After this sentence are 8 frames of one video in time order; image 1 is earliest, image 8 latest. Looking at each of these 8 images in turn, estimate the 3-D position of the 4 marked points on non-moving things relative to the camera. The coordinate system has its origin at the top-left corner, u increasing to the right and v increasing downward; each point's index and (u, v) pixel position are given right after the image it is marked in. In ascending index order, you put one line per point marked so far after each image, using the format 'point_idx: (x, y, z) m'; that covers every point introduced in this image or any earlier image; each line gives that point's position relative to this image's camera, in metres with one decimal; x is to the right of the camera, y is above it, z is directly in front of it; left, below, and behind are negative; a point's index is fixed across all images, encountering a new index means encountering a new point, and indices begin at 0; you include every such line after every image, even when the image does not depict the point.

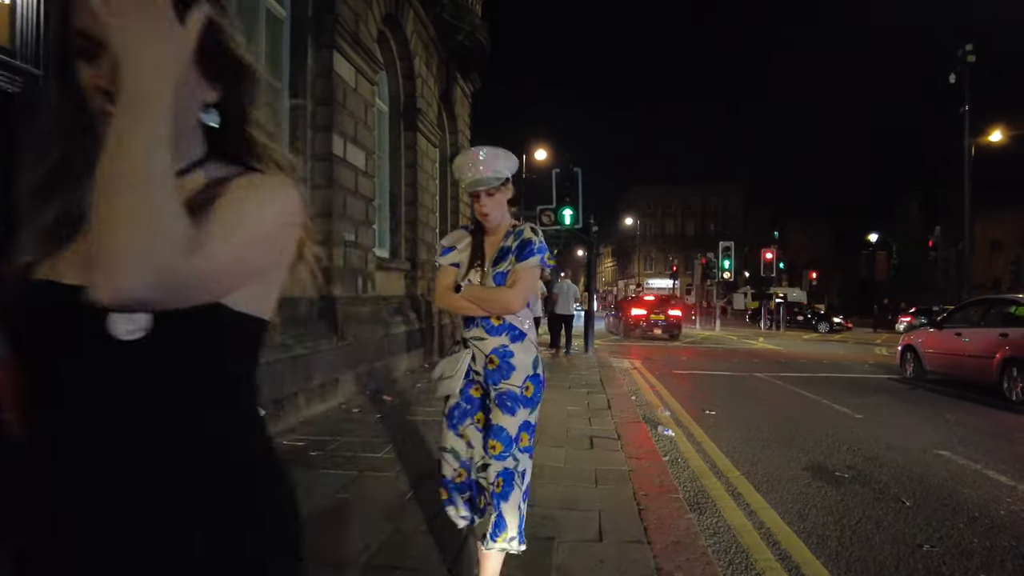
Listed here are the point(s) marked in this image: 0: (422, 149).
0: (-1.6, +2.5, +11.8) m
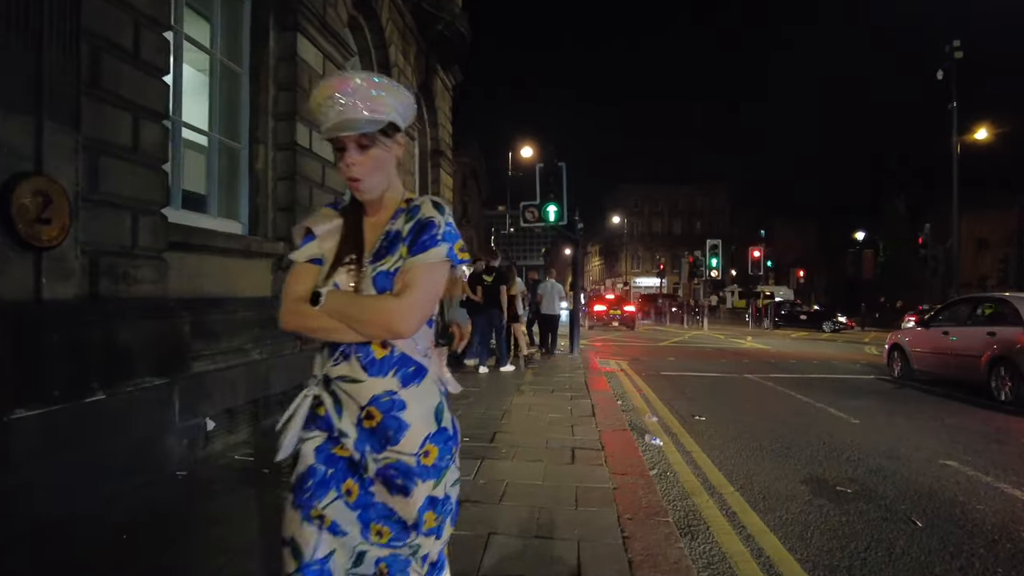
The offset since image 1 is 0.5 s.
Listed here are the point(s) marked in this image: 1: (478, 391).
0: (-2.0, +2.5, +11.3) m
1: (-0.5, -1.3, +8.4) m
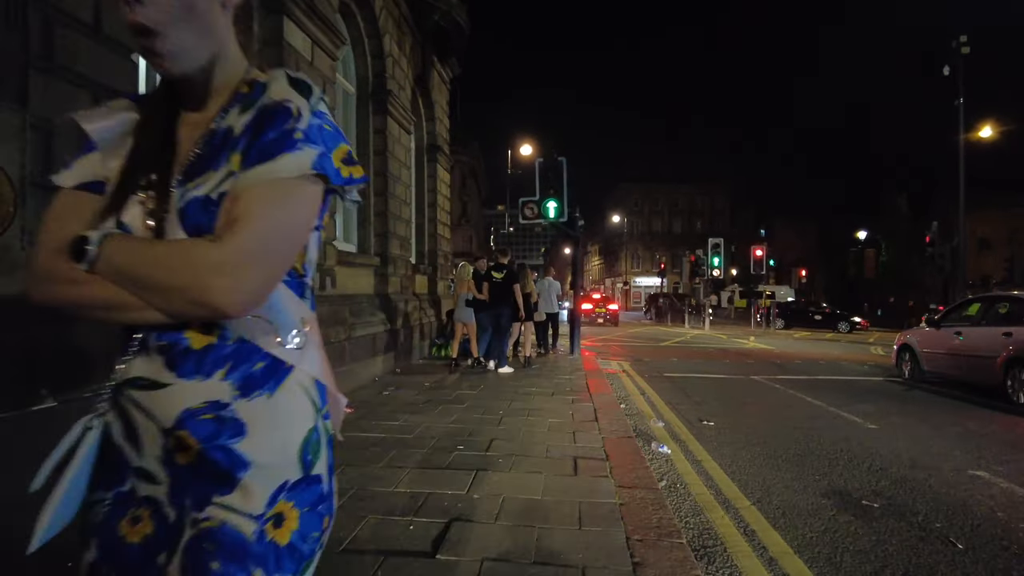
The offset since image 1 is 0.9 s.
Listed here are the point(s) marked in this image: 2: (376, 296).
0: (-2.0, +2.5, +10.9) m
1: (-0.5, -1.3, +8.0) m
2: (-2.2, -0.1, +10.2) m
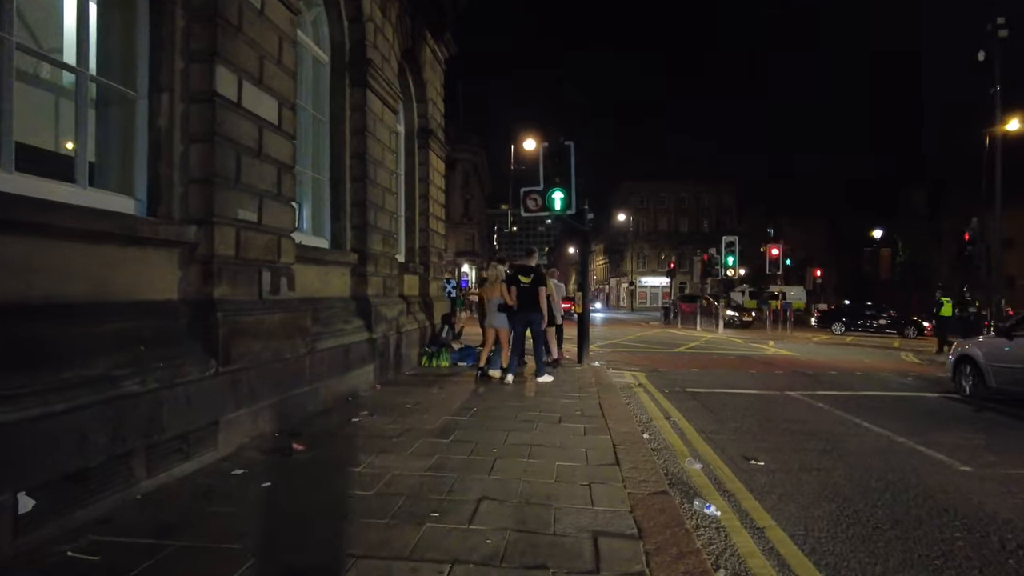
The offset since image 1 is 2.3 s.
0: (-2.0, +2.5, +9.5) m
1: (-0.5, -1.3, +6.5) m
2: (-2.2, -0.2, +8.7) m
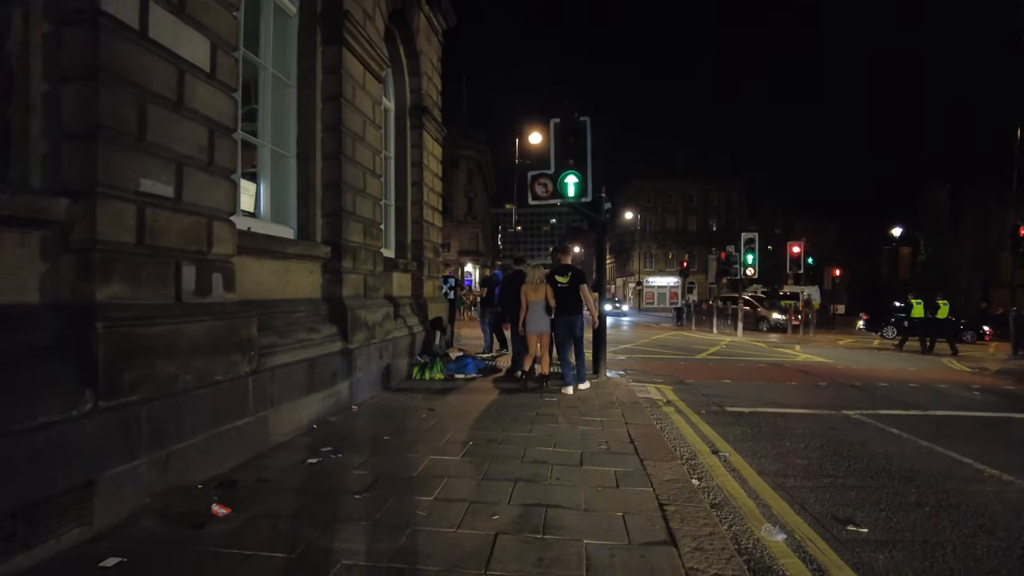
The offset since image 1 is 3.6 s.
0: (-1.9, +2.5, +7.9) m
1: (-0.4, -1.3, +5.0) m
2: (-2.1, -0.1, +7.2) m
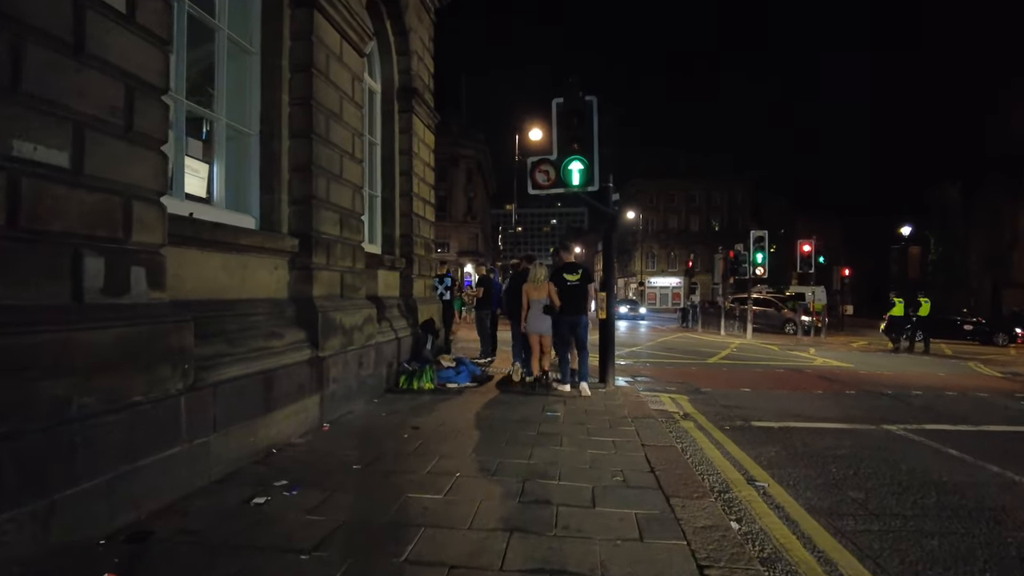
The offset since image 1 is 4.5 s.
0: (-1.9, +2.5, +6.9) m
1: (-0.5, -1.3, +4.0) m
2: (-2.1, -0.1, +6.2) m
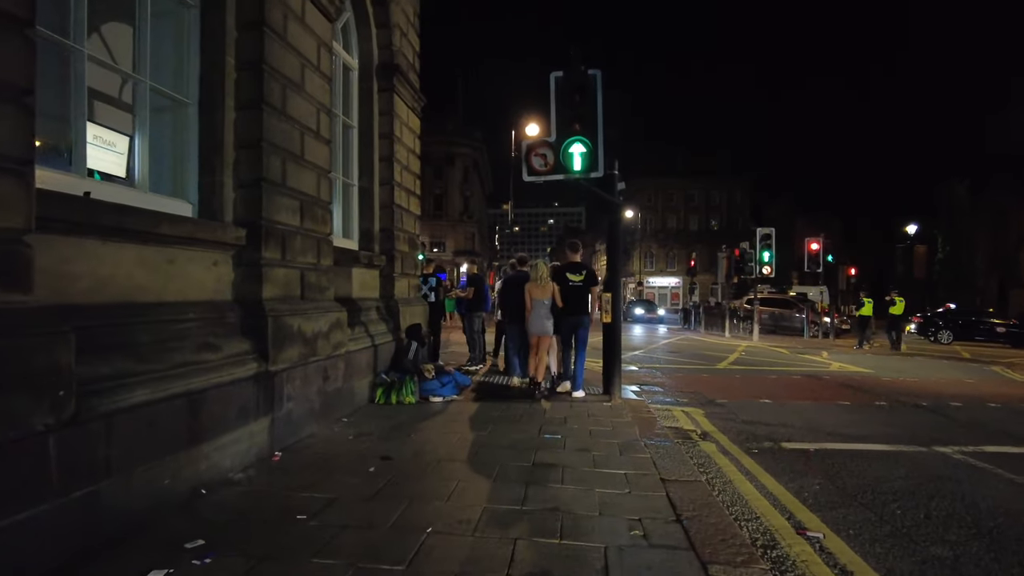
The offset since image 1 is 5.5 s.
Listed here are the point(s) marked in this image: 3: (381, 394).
0: (-2.0, +2.5, +5.9) m
1: (-0.5, -1.3, +2.9) m
2: (-2.2, -0.1, +5.1) m
3: (-1.5, -1.2, +7.4) m
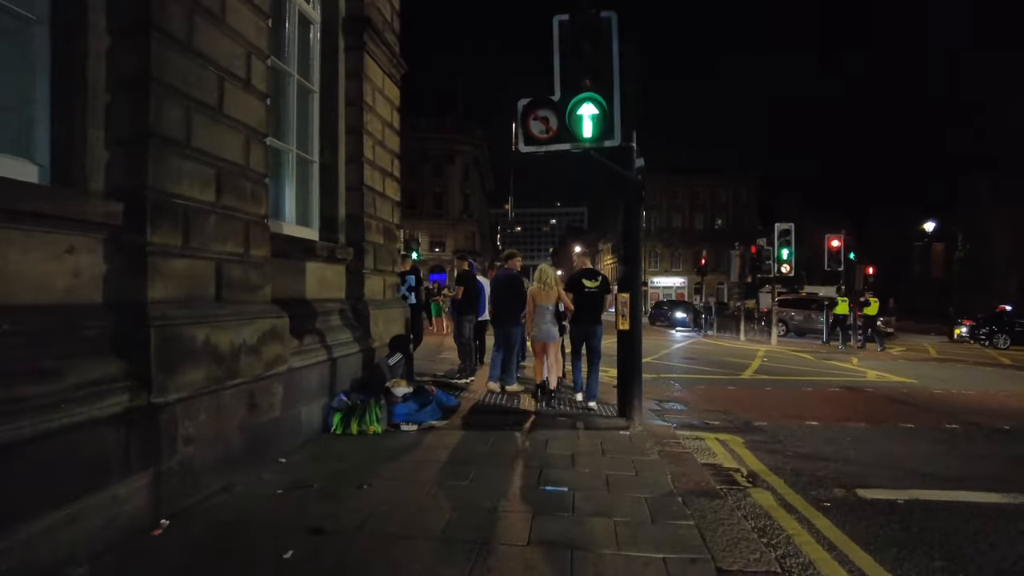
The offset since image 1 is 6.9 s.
0: (-2.1, +2.5, +4.3) m
1: (-0.6, -1.3, +1.4) m
2: (-2.3, -0.1, +3.6) m
3: (-1.5, -1.2, +5.9) m
